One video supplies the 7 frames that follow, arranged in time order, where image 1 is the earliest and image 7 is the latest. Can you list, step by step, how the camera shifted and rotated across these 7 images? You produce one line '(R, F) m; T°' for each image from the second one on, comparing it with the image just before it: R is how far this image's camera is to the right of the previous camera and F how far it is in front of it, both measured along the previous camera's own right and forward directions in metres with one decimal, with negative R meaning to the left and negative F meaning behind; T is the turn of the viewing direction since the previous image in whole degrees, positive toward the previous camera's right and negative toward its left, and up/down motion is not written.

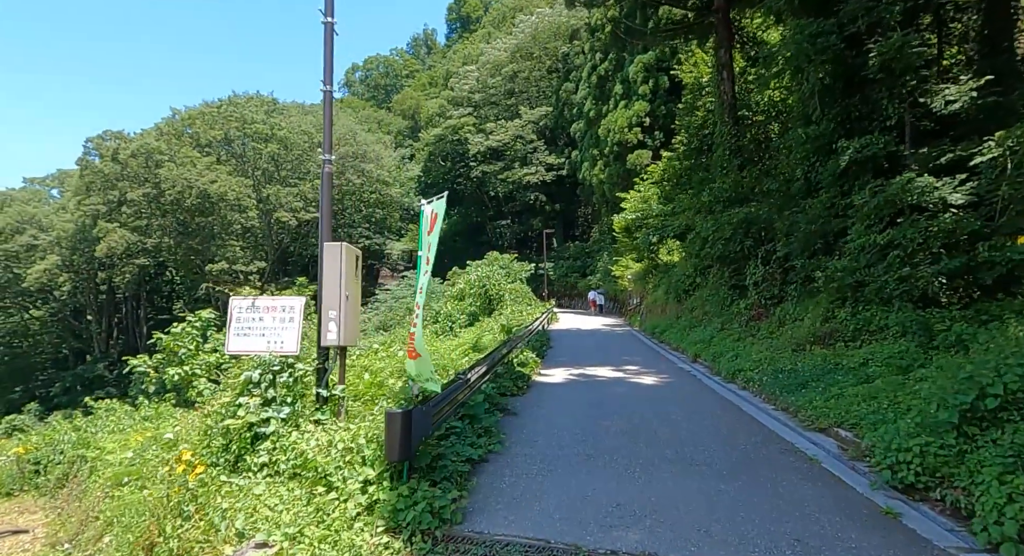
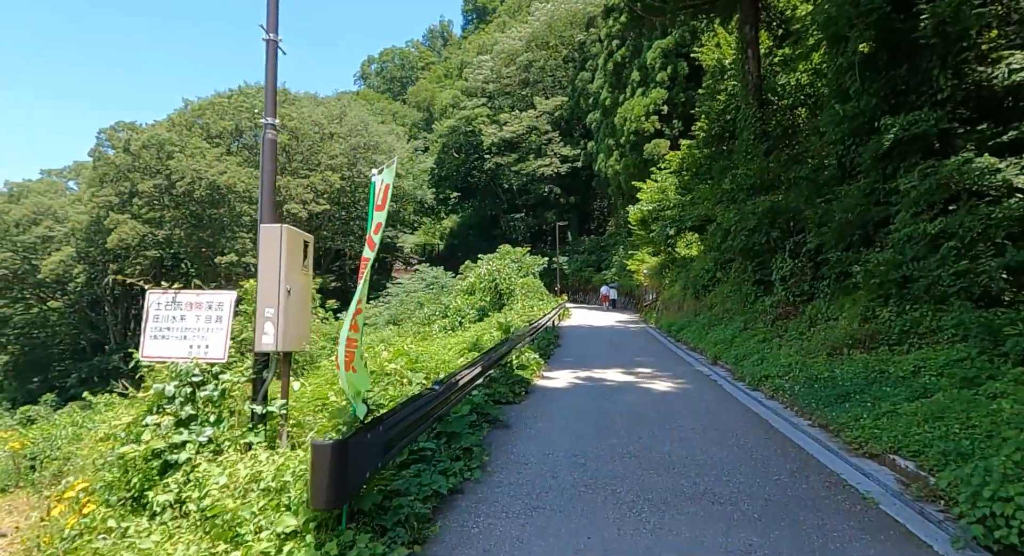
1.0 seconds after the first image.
(+0.3, +1.0) m; -2°
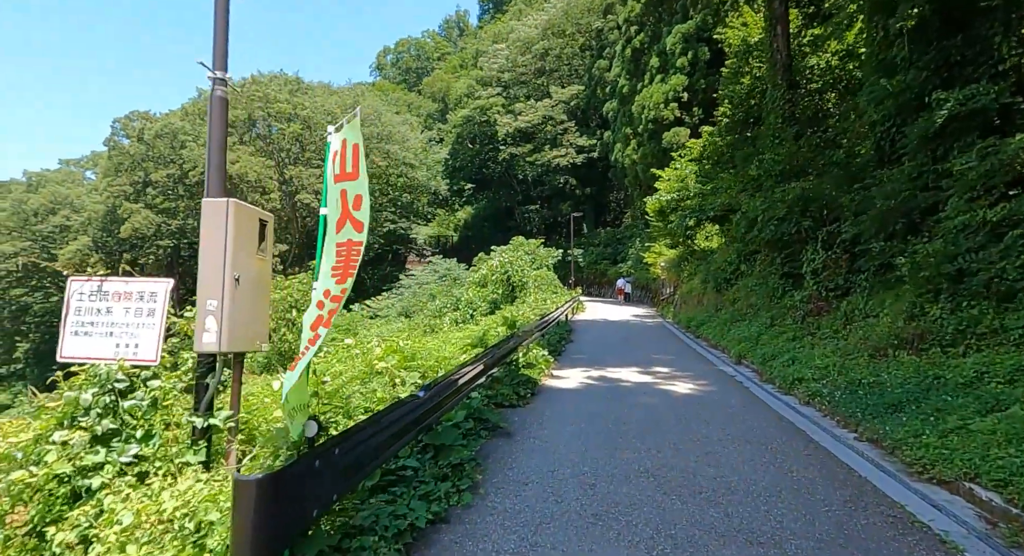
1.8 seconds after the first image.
(+0.1, +0.7) m; -2°
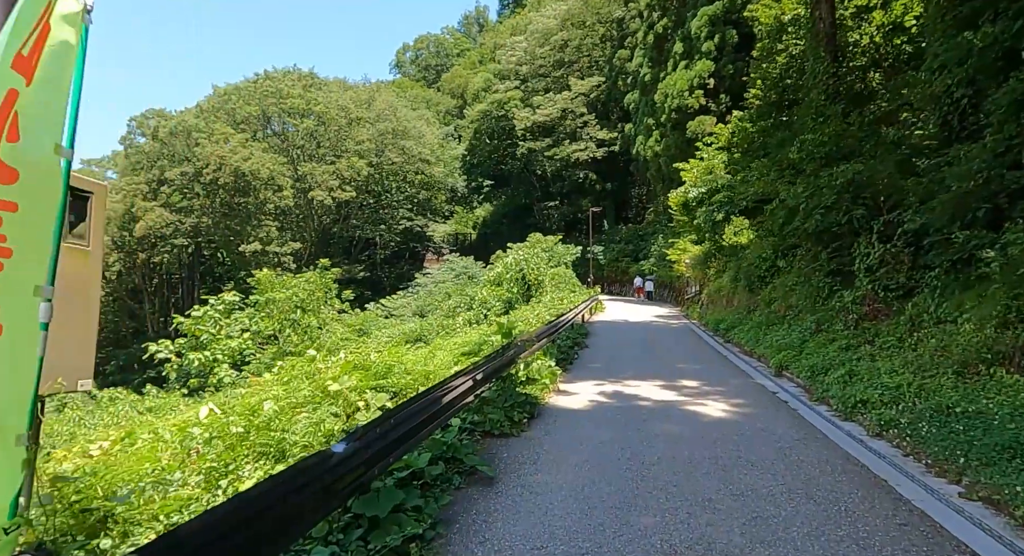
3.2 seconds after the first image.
(+0.3, +1.4) m; -2°
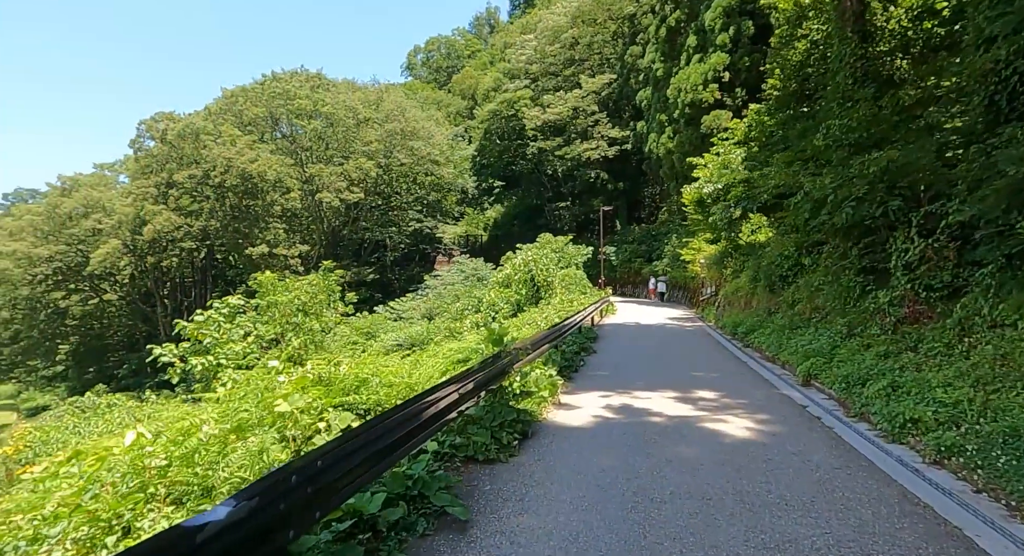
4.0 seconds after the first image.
(+0.2, +0.8) m; -1°
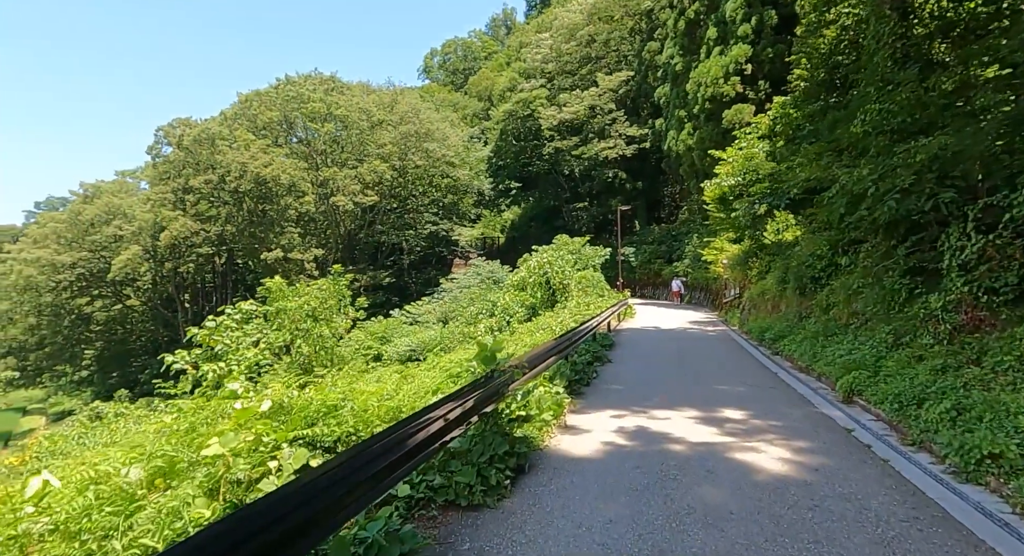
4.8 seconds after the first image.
(+0.2, +0.8) m; -2°
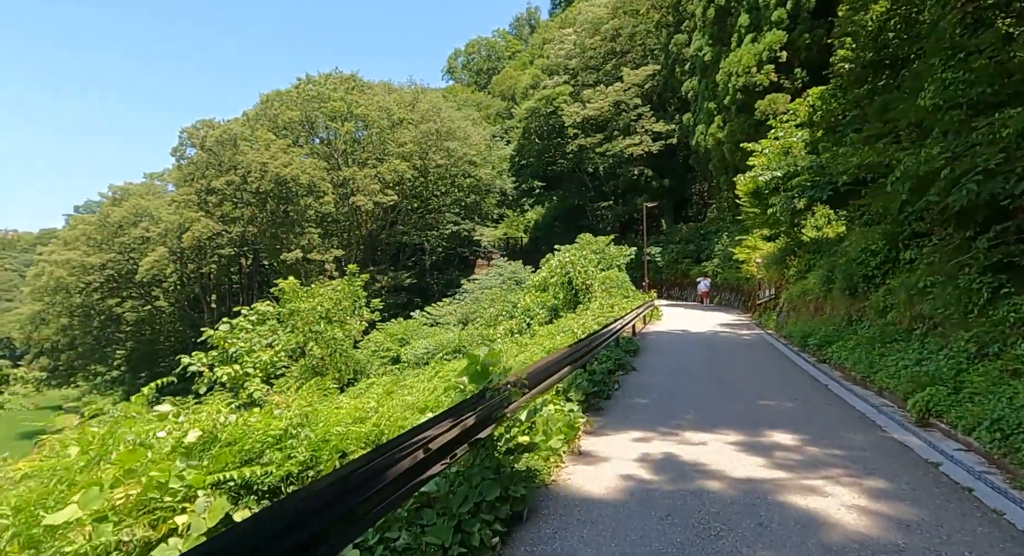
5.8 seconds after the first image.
(+0.2, +1.0) m; -3°
